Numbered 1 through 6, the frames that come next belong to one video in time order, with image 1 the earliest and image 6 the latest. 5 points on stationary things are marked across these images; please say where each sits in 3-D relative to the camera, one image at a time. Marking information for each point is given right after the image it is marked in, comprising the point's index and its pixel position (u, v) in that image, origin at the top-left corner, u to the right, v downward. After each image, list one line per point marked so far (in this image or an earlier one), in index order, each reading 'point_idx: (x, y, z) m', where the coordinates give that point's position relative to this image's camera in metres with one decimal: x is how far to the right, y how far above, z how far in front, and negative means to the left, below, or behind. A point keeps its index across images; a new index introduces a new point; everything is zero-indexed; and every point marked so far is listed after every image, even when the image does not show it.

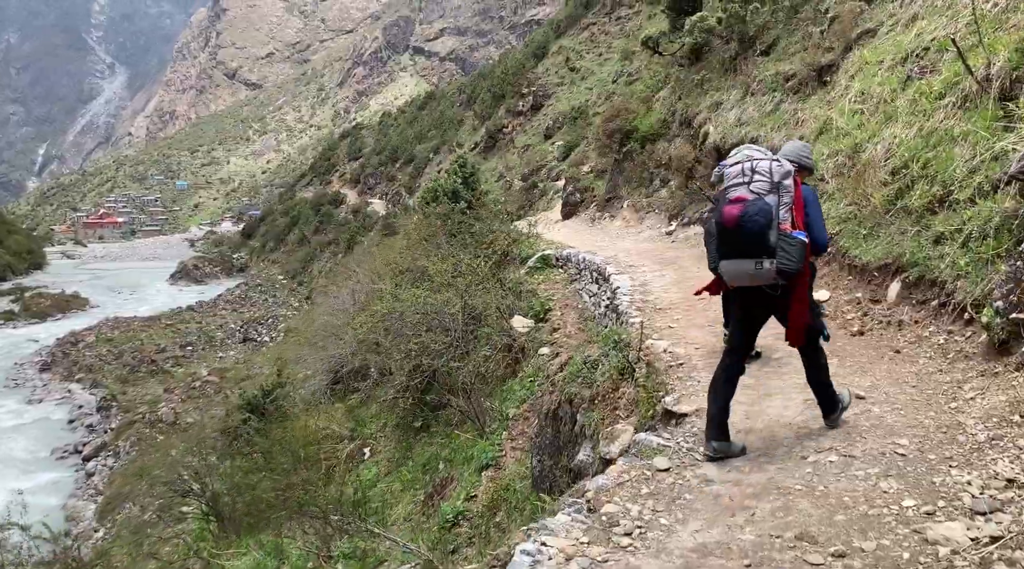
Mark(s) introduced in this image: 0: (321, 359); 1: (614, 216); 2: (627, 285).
0: (-3.5, -1.4, +13.7) m
1: (+1.8, +1.2, +13.5) m
2: (+1.2, 0.0, +8.0) m
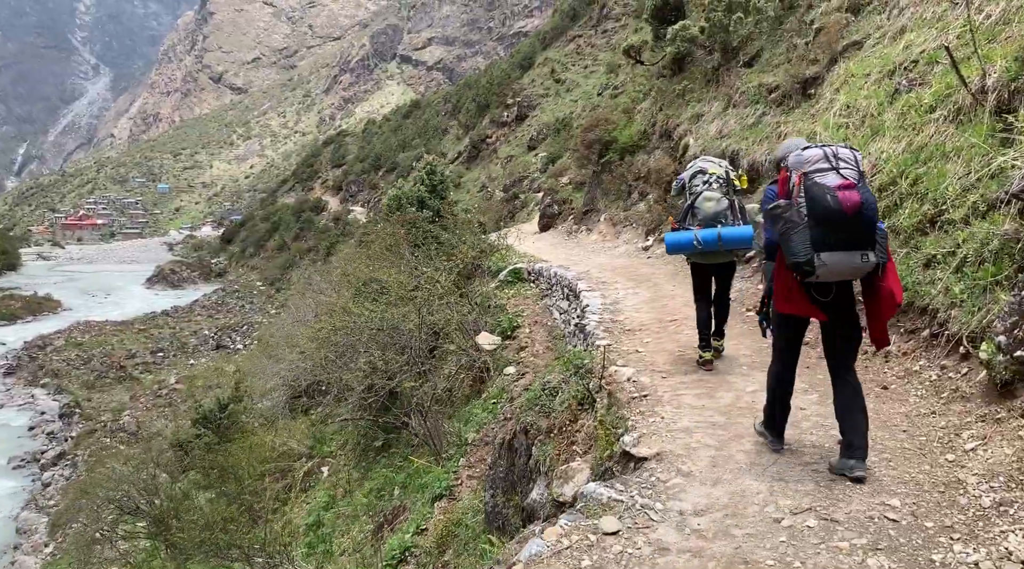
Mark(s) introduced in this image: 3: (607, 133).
0: (-4.1, -1.5, +13.1) m
1: (+1.4, +1.0, +13.1) m
2: (+0.9, -0.2, +7.5) m
3: (+1.8, +3.0, +14.5) m
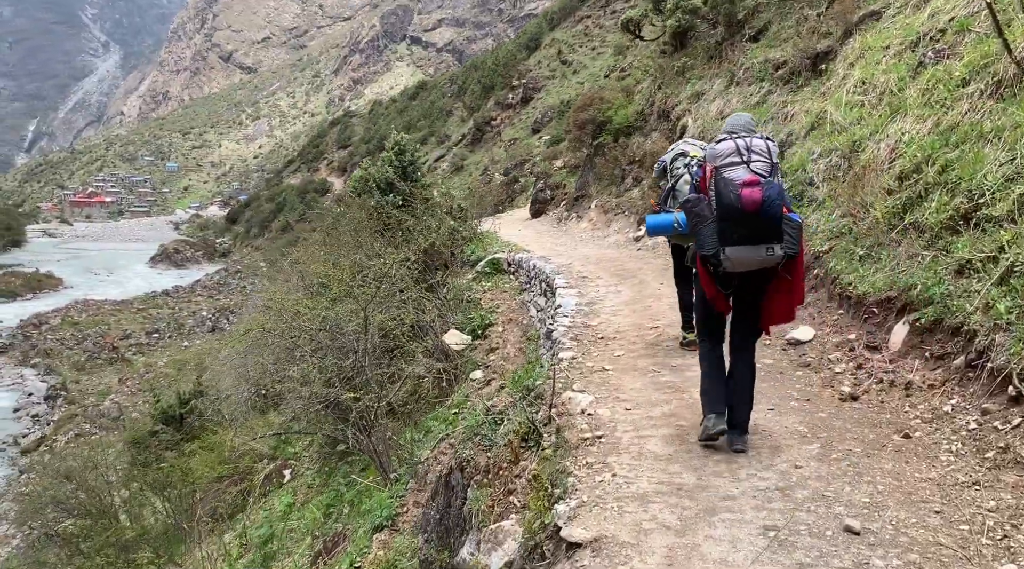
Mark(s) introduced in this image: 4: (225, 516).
0: (-4.3, -1.3, +12.2) m
1: (+1.1, +1.1, +12.1) m
2: (+0.5, -0.2, +6.6) m
3: (+1.6, +3.1, +13.5) m
4: (-3.7, -3.0, +9.8) m
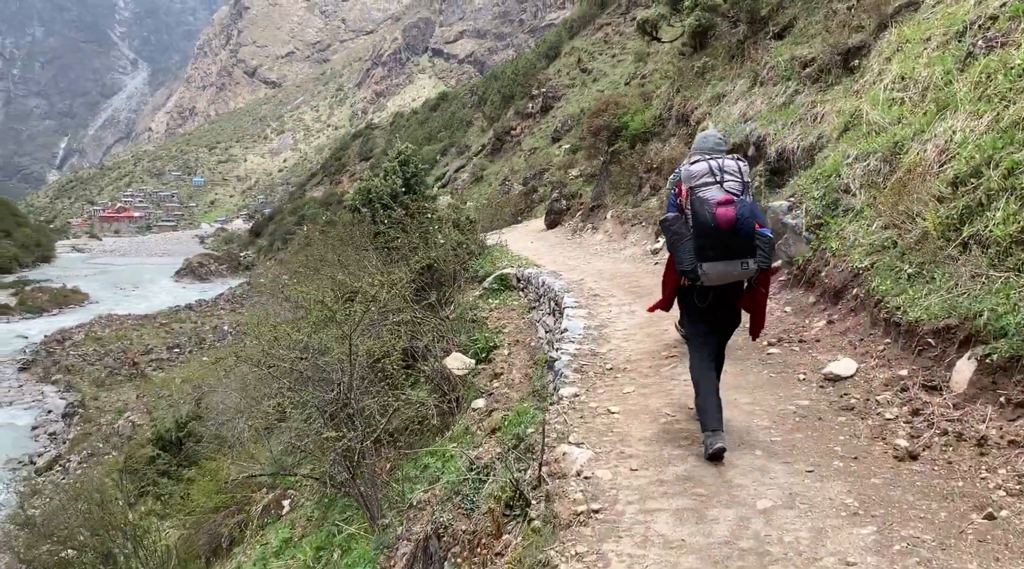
0: (-4.1, -1.6, +11.7) m
1: (+1.3, +0.9, +11.5) m
2: (+0.5, -0.3, +5.9) m
3: (+1.8, +2.9, +12.9) m
4: (-3.6, -3.3, +9.3) m
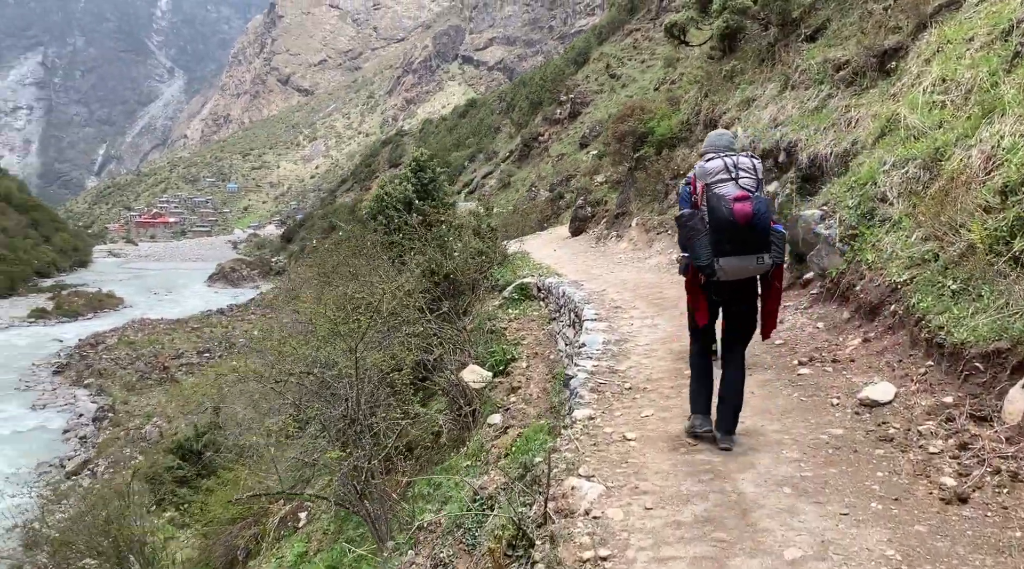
0: (-3.8, -1.7, +11.6) m
1: (+1.6, +0.7, +11.2) m
2: (+0.7, -0.4, +5.6) m
3: (+2.2, +2.7, +12.6) m
4: (-3.3, -3.4, +9.1) m
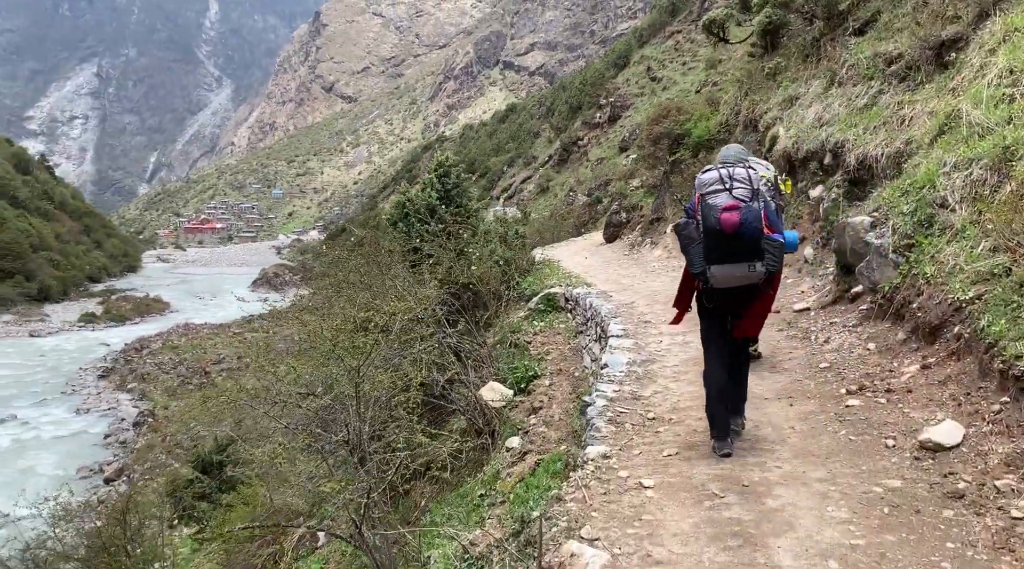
0: (-3.4, -1.9, +11.3) m
1: (+2.0, +0.6, +10.6) m
2: (+0.8, -0.5, +5.1) m
3: (+2.7, +2.6, +12.0) m
4: (-3.0, -3.5, +8.8) m
